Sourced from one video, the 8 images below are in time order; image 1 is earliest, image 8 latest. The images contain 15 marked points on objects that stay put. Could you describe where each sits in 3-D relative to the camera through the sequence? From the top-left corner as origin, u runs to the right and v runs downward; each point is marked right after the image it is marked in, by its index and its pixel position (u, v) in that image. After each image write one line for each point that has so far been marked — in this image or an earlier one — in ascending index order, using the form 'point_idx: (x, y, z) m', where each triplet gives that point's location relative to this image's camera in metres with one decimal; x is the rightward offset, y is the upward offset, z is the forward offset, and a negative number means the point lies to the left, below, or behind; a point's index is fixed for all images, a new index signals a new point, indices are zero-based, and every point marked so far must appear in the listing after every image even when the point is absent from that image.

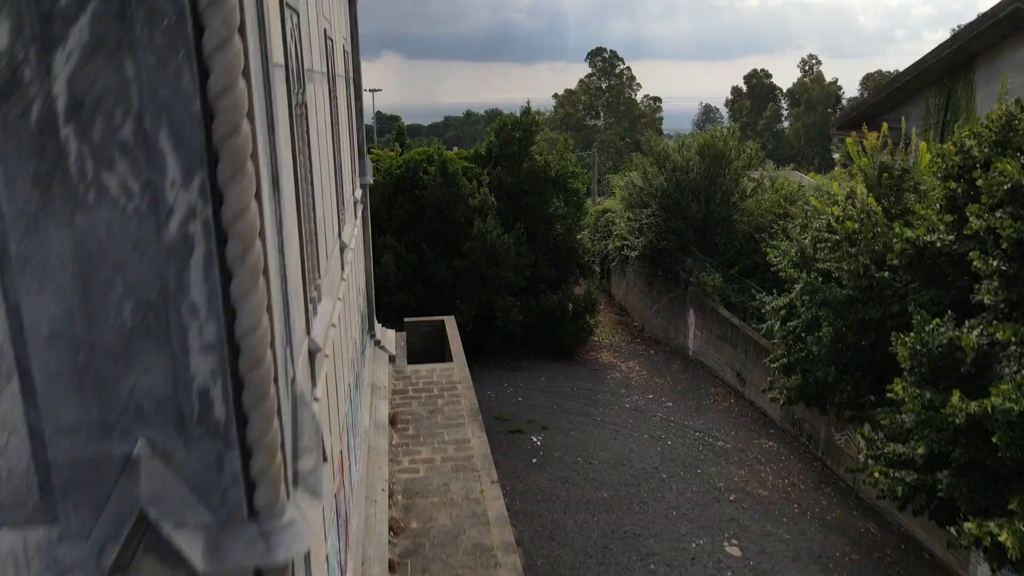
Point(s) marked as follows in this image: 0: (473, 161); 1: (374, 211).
0: (-0.7, +2.2, +12.4) m
1: (-2.3, +1.3, +11.2) m
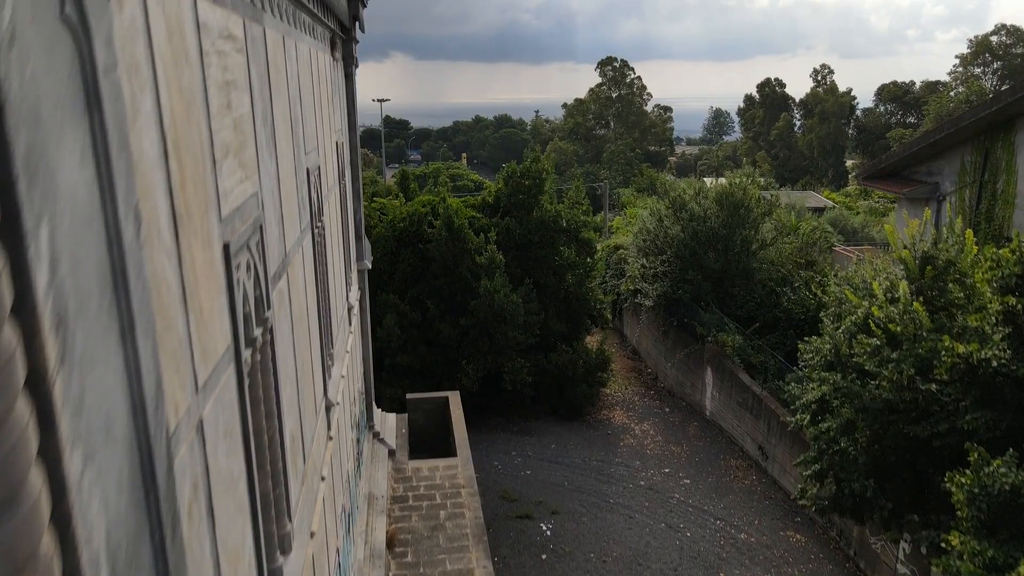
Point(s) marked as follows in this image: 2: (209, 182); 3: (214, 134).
0: (-0.6, +1.3, +11.9) m
1: (-2.1, +0.4, +10.7) m
2: (-0.7, +0.3, +1.7) m
3: (-0.8, +0.4, +1.8) m
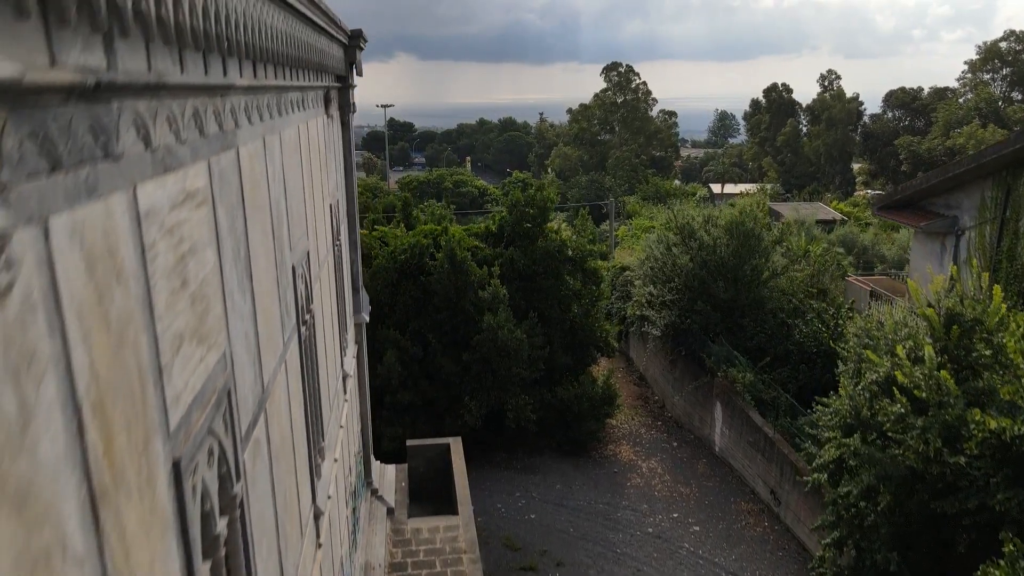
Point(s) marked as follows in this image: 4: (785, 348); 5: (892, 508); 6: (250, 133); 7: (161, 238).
0: (-0.5, +0.8, +11.7) m
1: (-2.1, -0.1, +10.5) m
2: (-0.7, -0.2, +1.4) m
3: (-0.8, -0.1, +1.5) m
4: (+4.4, -1.0, +11.2) m
5: (+3.2, -1.8, +5.8) m
6: (-0.9, +0.6, +2.5) m
7: (-0.8, +0.1, +1.5) m
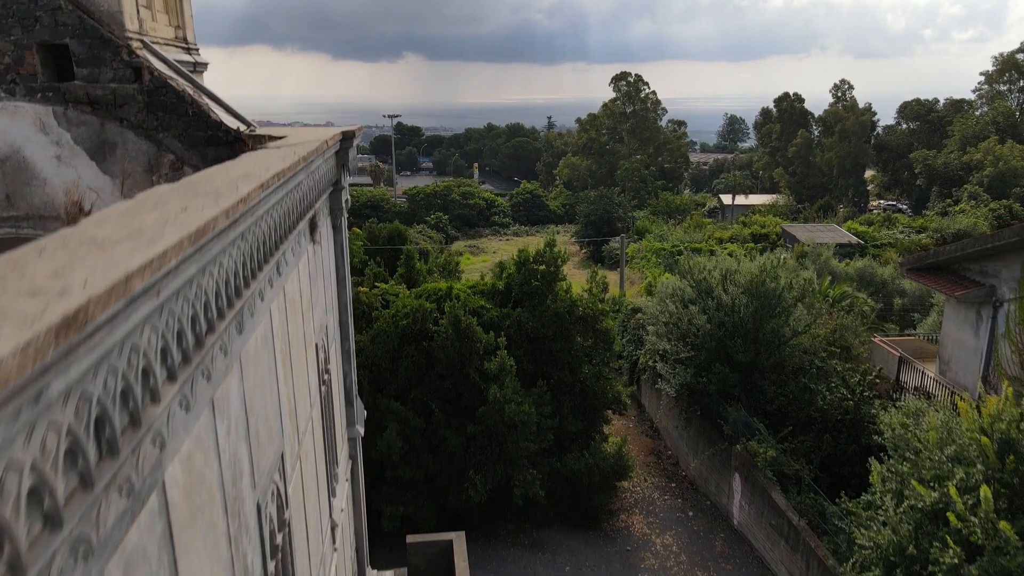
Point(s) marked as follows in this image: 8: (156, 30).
0: (-0.4, -0.1, +11.1) m
1: (-1.9, -1.1, +10.0) m
2: (-0.7, -1.2, +0.9) m
3: (-0.8, -1.0, +1.0) m
4: (+4.5, -1.9, +10.6) m
5: (+3.2, -2.8, +5.2) m
6: (-0.9, -0.4, +2.0) m
7: (-0.8, -0.8, +1.0) m
8: (-3.1, +2.2, +6.0) m
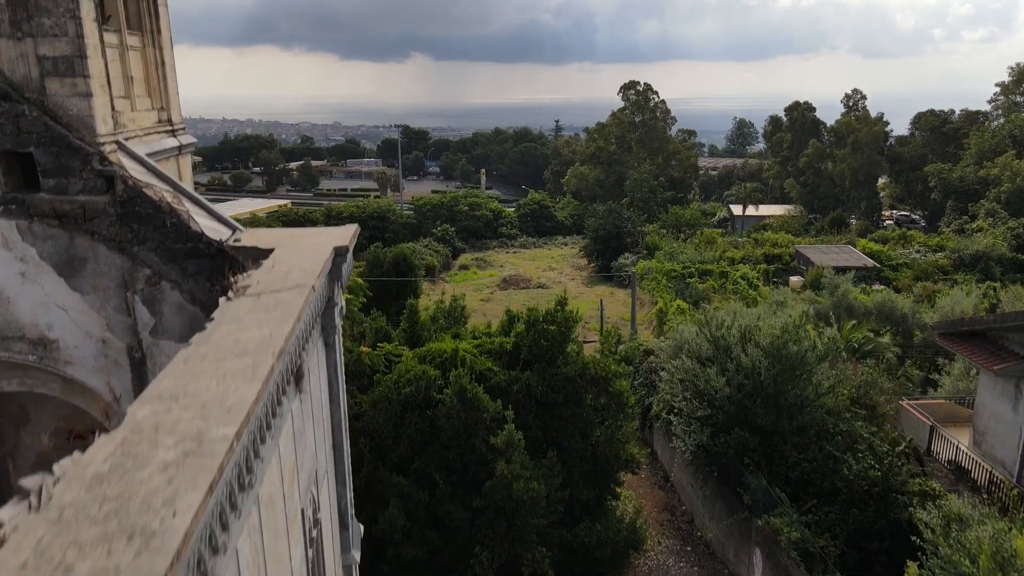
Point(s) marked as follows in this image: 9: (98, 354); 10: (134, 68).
0: (-0.3, -1.0, +10.6) m
1: (-1.8, -2.0, +9.5) m
2: (-0.7, -2.1, +0.4) m
3: (-0.7, -1.9, +0.5) m
4: (+4.6, -2.8, +10.0) m
5: (+3.3, -3.7, +4.6) m
6: (-0.9, -1.3, +1.4) m
7: (-0.7, -1.7, +0.5) m
8: (-3.0, +1.3, +5.5) m
9: (-2.9, -0.5, +4.9) m
10: (-3.0, +1.8, +5.6) m
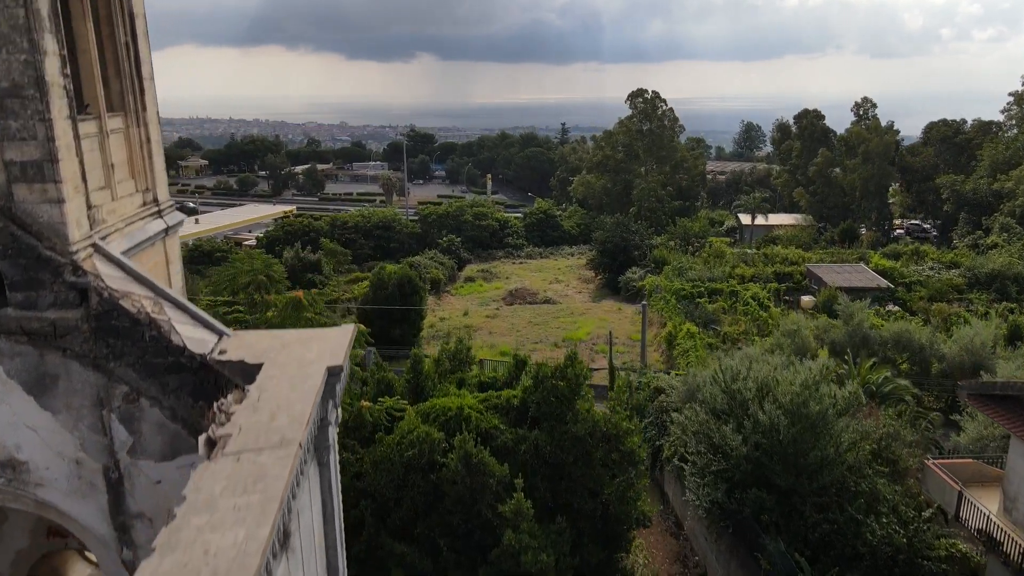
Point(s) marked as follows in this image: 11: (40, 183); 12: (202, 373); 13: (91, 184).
0: (-0.1, -1.8, +10.2) m
1: (-1.7, -2.7, +9.1) m
2: (-0.7, -2.8, 0.0) m
3: (-0.7, -2.7, +0.1) m
4: (+4.7, -3.6, +9.6) m
5: (+3.3, -4.5, +4.2) m
6: (-0.8, -2.0, +1.0) m
7: (-0.7, -2.5, +0.1) m
8: (-2.9, +0.6, +5.1) m
9: (-2.8, -1.2, +4.5) m
10: (-3.0, +1.0, +5.2) m
11: (-2.9, +0.6, +4.2) m
12: (-2.0, -0.6, +4.4) m
13: (-2.9, +0.7, +4.8) m
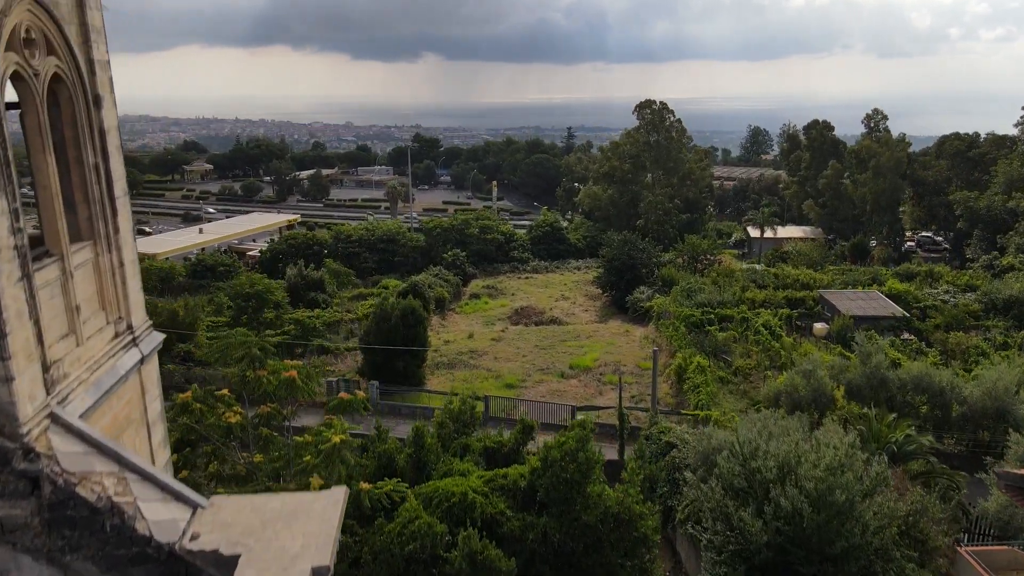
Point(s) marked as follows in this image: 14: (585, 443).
0: (-0.1, -2.8, +9.7) m
1: (-1.6, -3.8, +8.5) m
2: (-0.7, -3.9, -0.6) m
3: (-0.7, -3.7, -0.5) m
4: (+4.8, -4.7, +9.0) m
5: (+3.4, -5.5, +3.6) m
6: (-0.8, -3.1, +0.5) m
7: (-0.7, -3.5, -0.4) m
8: (-2.8, -0.4, +4.6) m
9: (-2.8, -2.2, +4.0) m
10: (-2.9, 0.0, +4.7) m
11: (-2.8, -0.4, +3.7) m
12: (-1.9, -1.6, +3.9) m
13: (-2.8, -0.3, +4.3) m
14: (+0.9, -2.1, +9.4) m
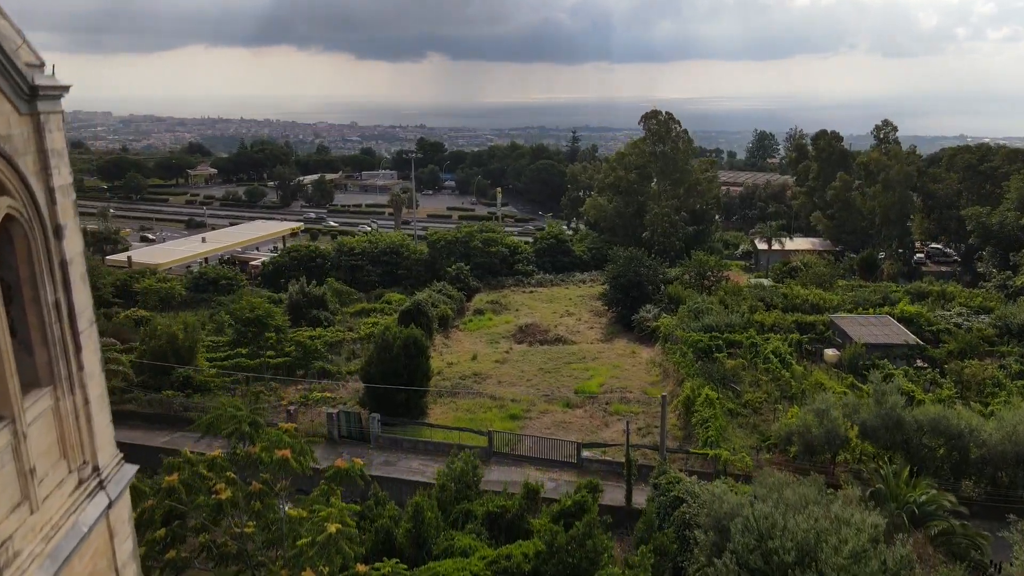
0: (0.0, -3.8, +9.2) m
1: (-1.6, -4.7, +8.1) m
2: (-0.7, -4.8, -1.0) m
3: (-0.7, -4.7, -0.9) m
4: (+4.9, -5.6, +8.5) m
5: (+3.4, -6.5, +3.1) m
6: (-0.8, -4.0, 0.0) m
7: (-0.7, -4.5, -0.9) m
8: (-2.8, -1.4, +4.1) m
9: (-2.8, -3.2, +3.5) m
10: (-2.9, -1.0, +4.2) m
11: (-2.8, -1.3, +3.2) m
12: (-1.9, -2.5, +3.4) m
13: (-2.8, -1.2, +3.8) m
14: (+1.0, -3.0, +8.9) m
